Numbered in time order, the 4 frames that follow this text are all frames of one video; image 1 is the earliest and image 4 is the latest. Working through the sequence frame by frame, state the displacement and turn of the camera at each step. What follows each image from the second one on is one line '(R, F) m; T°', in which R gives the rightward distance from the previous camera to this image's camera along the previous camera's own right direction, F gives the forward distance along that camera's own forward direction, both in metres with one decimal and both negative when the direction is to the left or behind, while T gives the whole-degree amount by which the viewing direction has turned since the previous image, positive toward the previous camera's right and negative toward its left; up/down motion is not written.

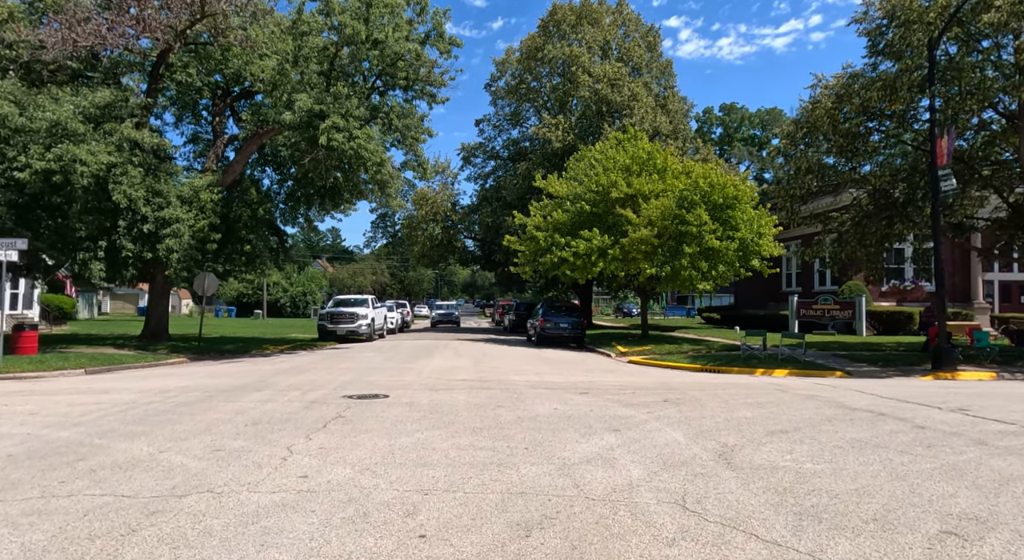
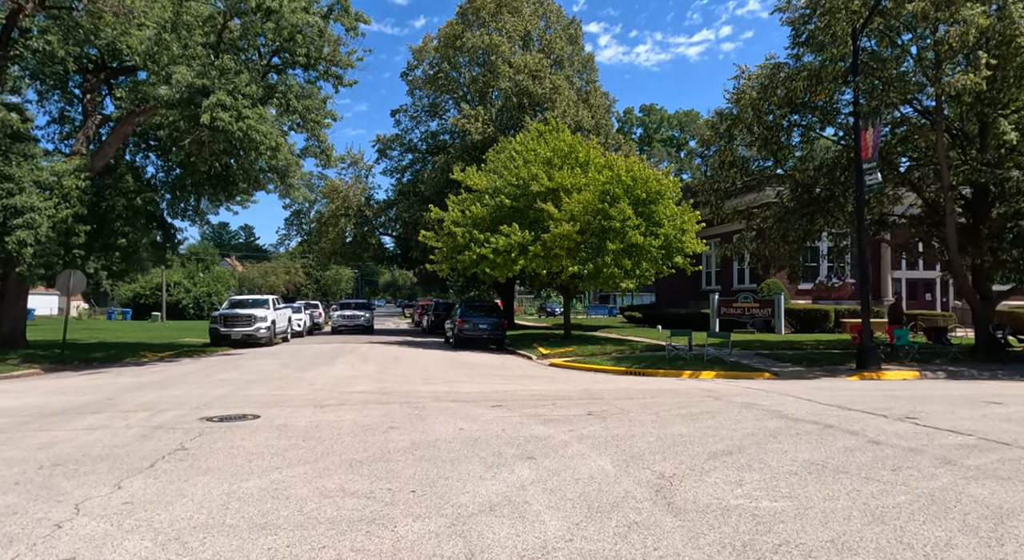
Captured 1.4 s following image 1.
(+0.3, +1.5) m; +7°
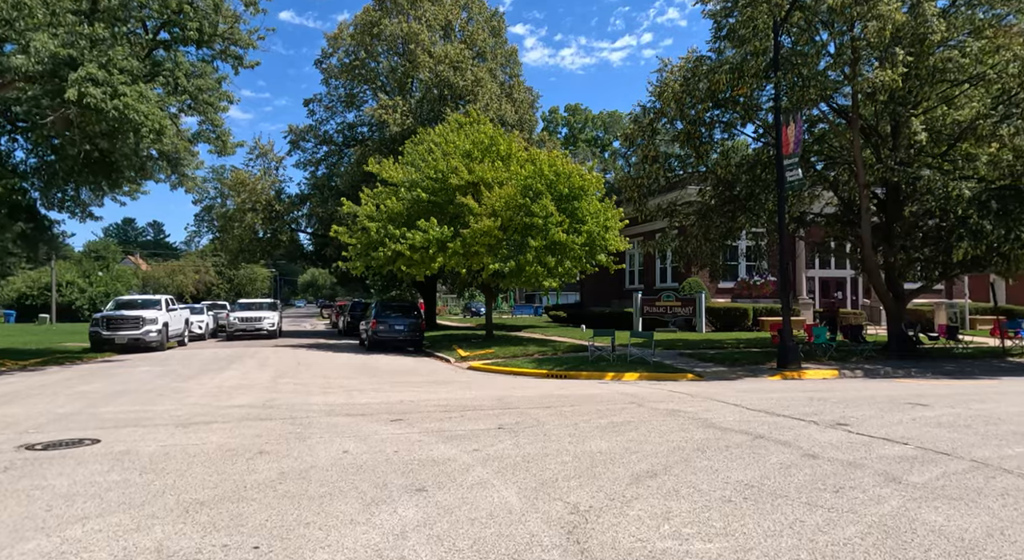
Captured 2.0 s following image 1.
(+0.3, +1.0) m; +6°
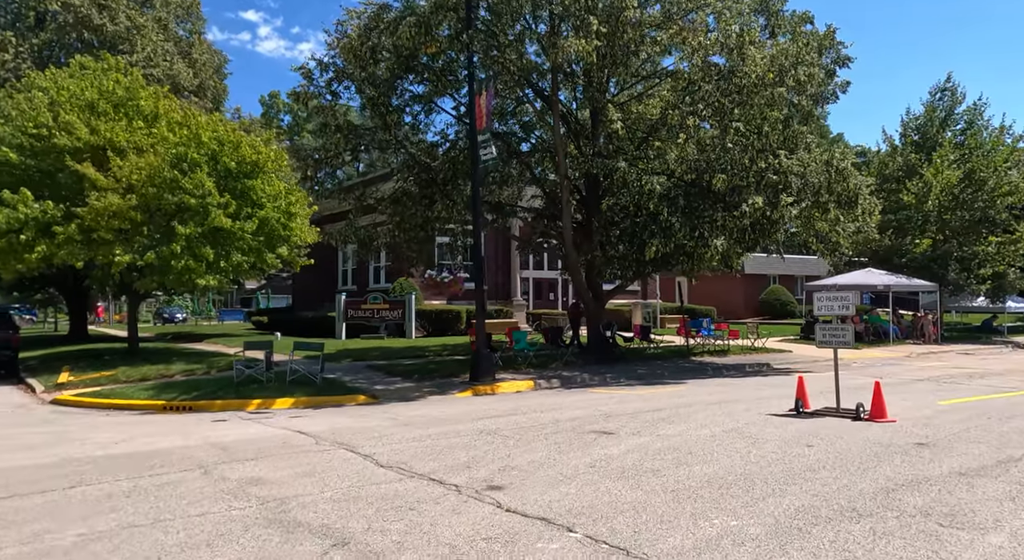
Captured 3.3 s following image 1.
(+2.2, +3.1) m; +22°
